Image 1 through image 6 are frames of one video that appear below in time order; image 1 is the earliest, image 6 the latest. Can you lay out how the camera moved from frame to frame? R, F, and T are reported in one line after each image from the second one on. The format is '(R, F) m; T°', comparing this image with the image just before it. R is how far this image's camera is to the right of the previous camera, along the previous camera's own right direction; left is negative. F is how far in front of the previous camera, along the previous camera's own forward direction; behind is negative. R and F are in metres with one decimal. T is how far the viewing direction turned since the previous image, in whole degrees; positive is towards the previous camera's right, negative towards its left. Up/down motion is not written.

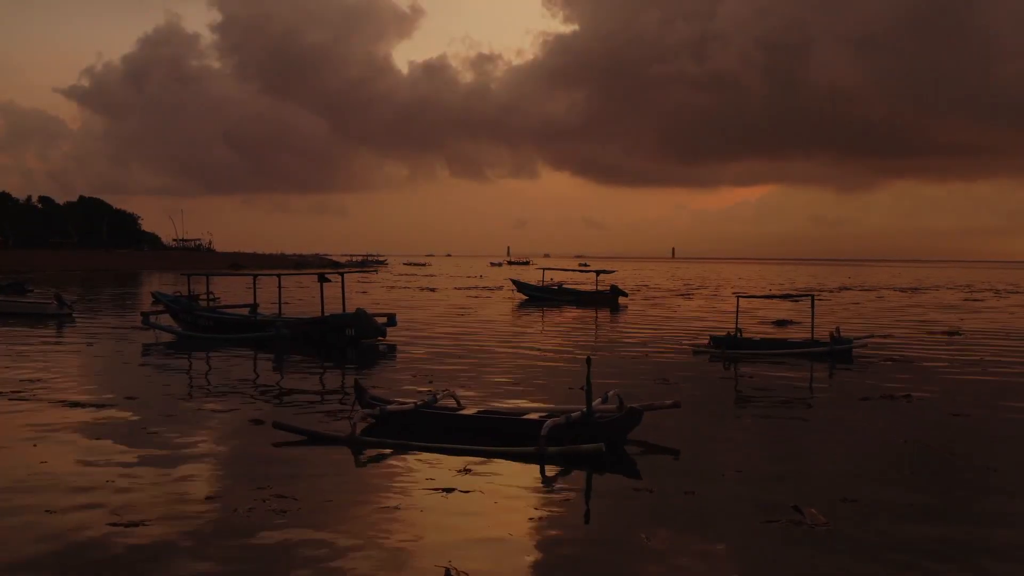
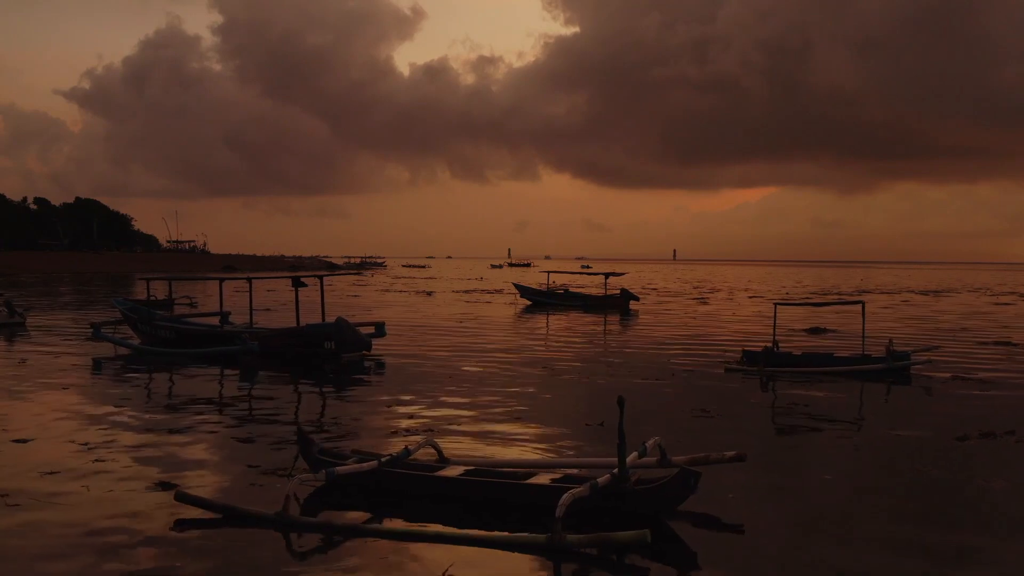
(-0.1, +3.4) m; 0°
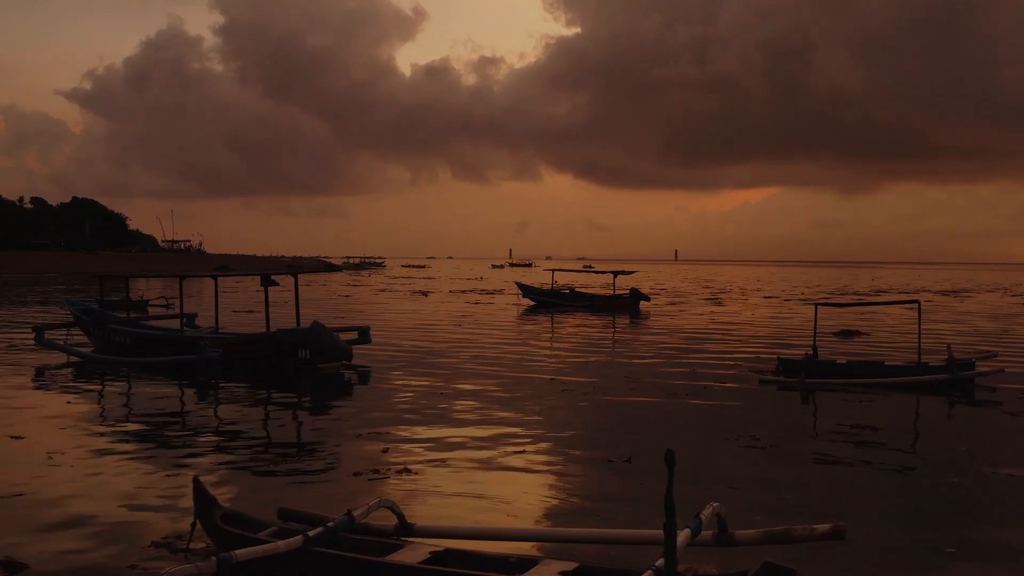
(0.0, +2.9) m; 0°
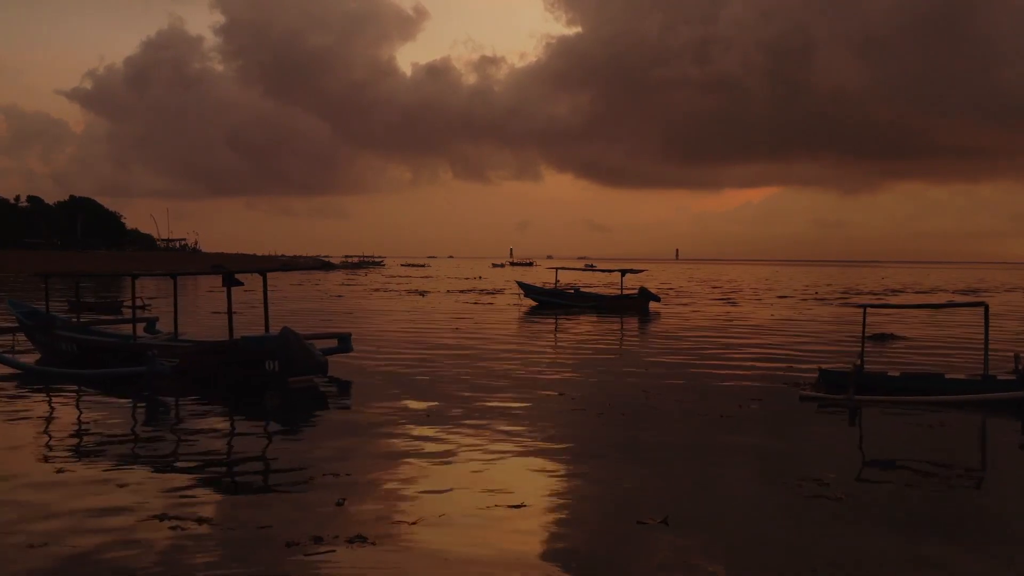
(0.0, +2.6) m; 0°
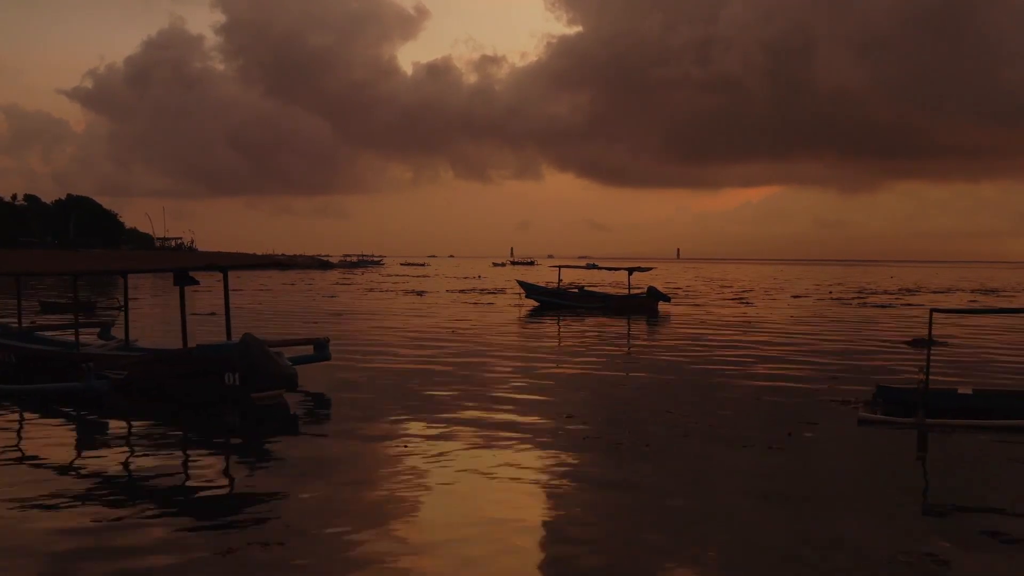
(0.0, +2.5) m; 0°
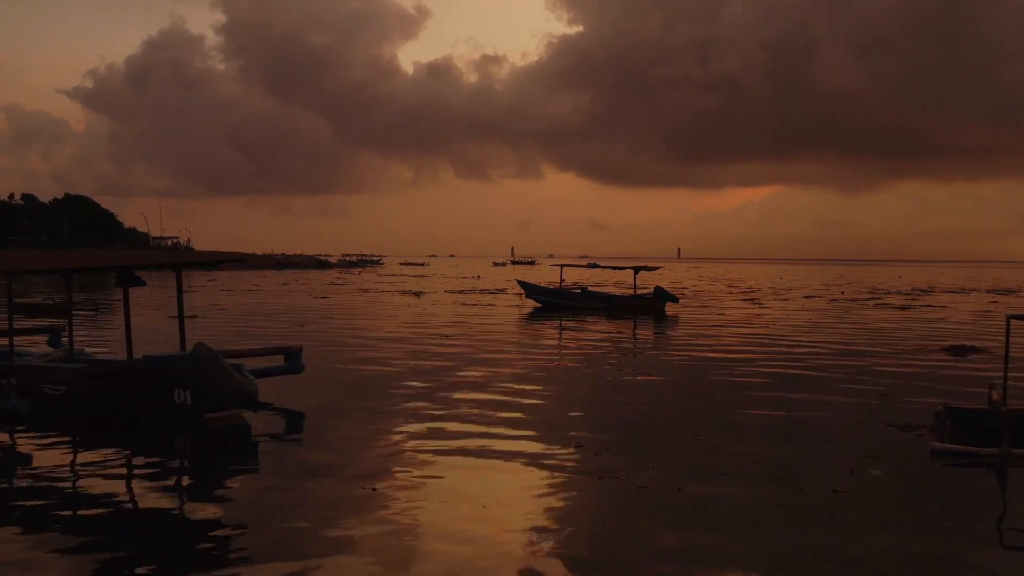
(0.0, +2.1) m; 0°
